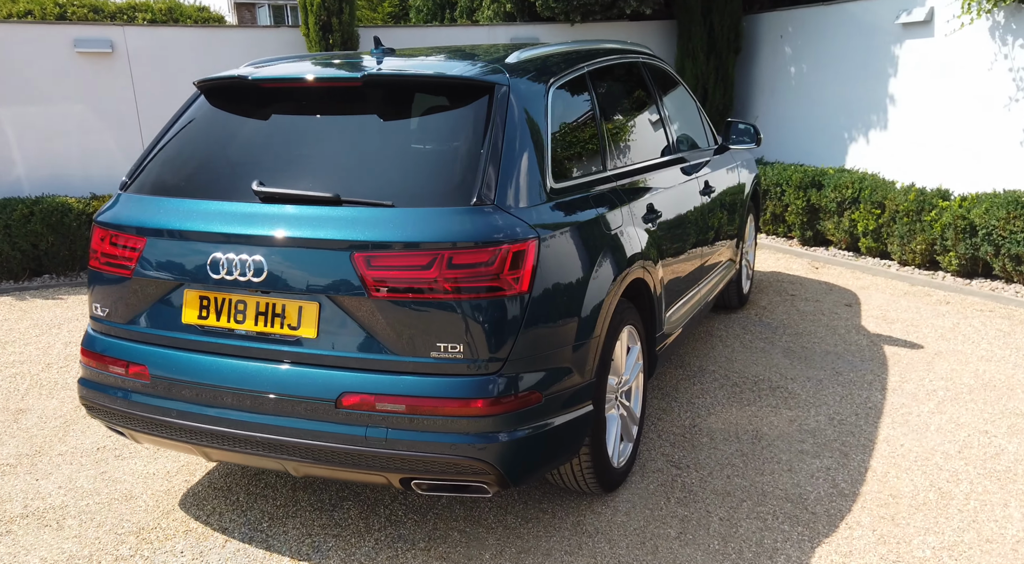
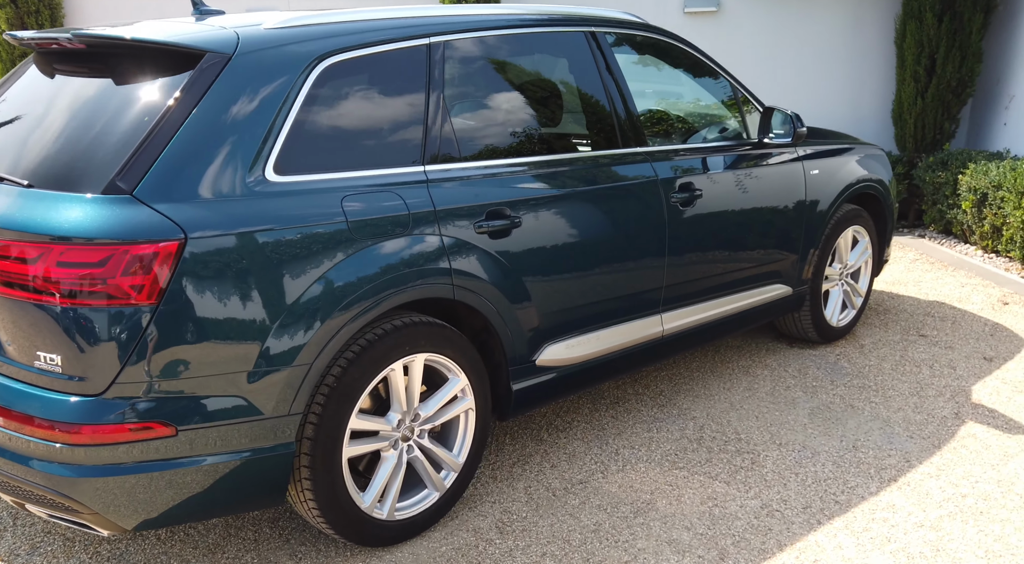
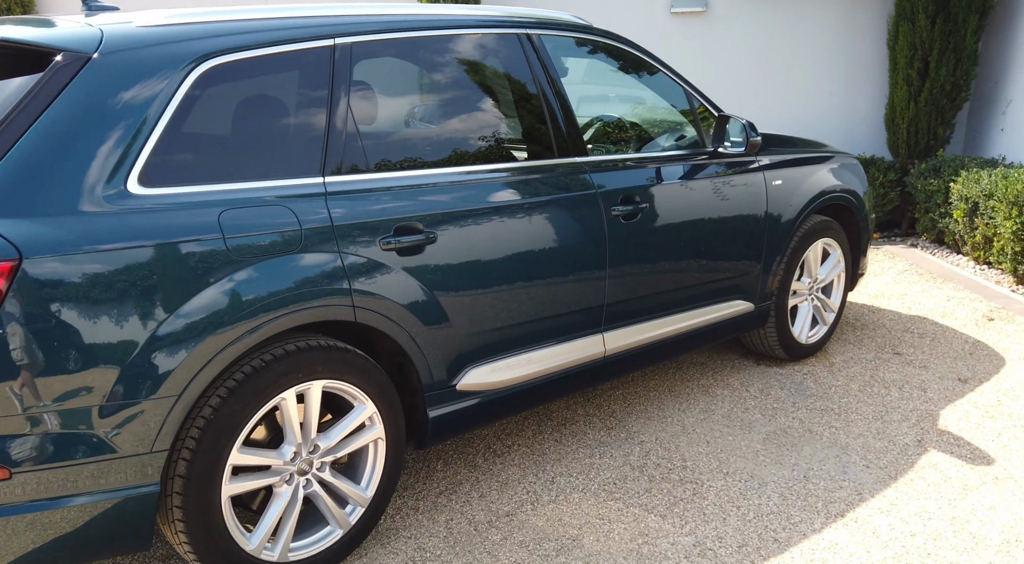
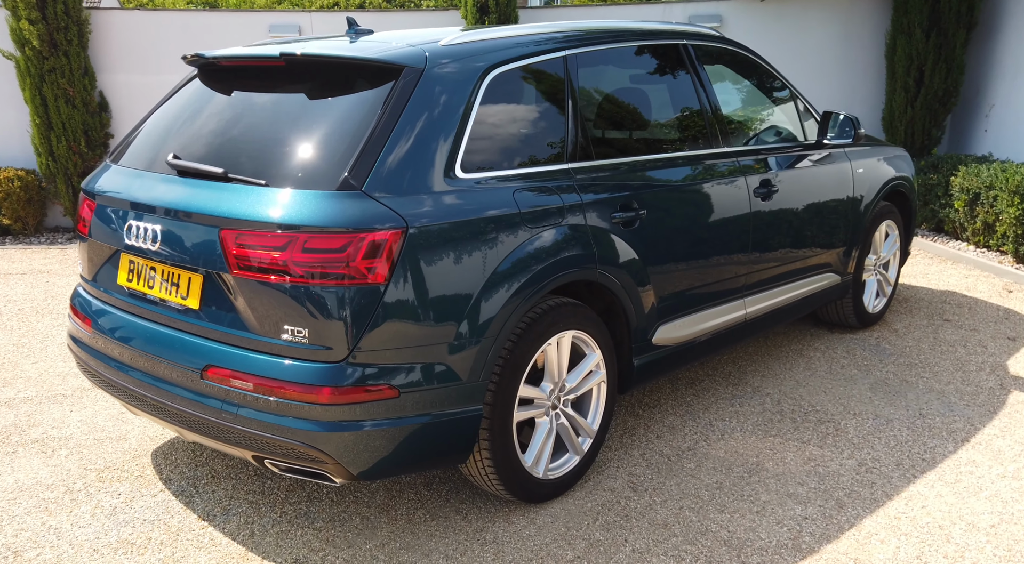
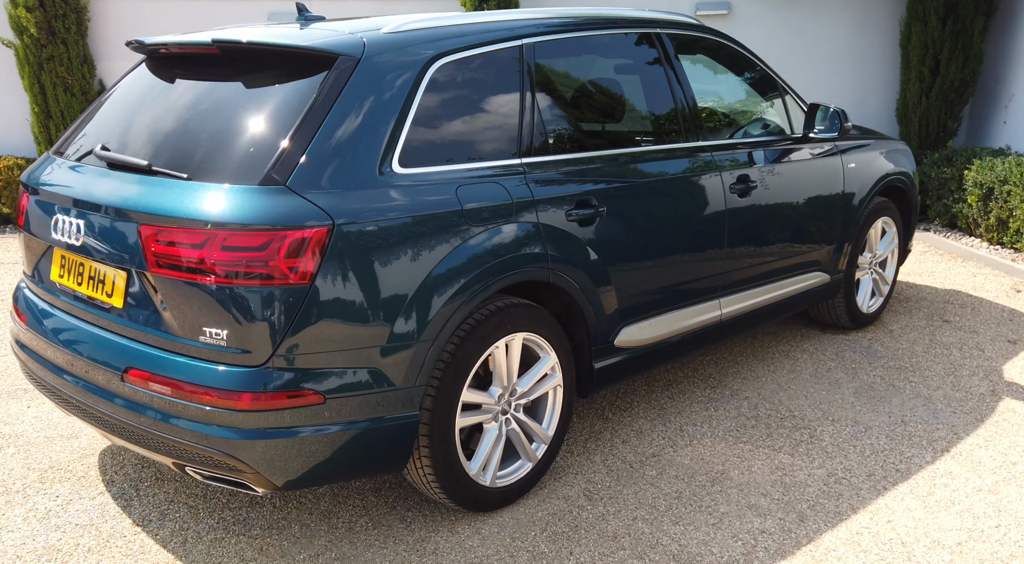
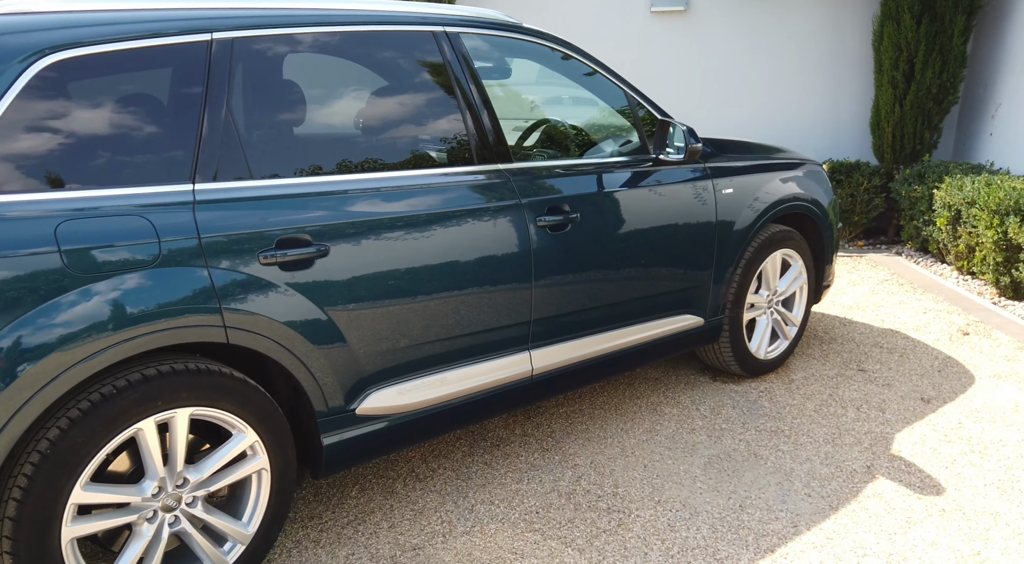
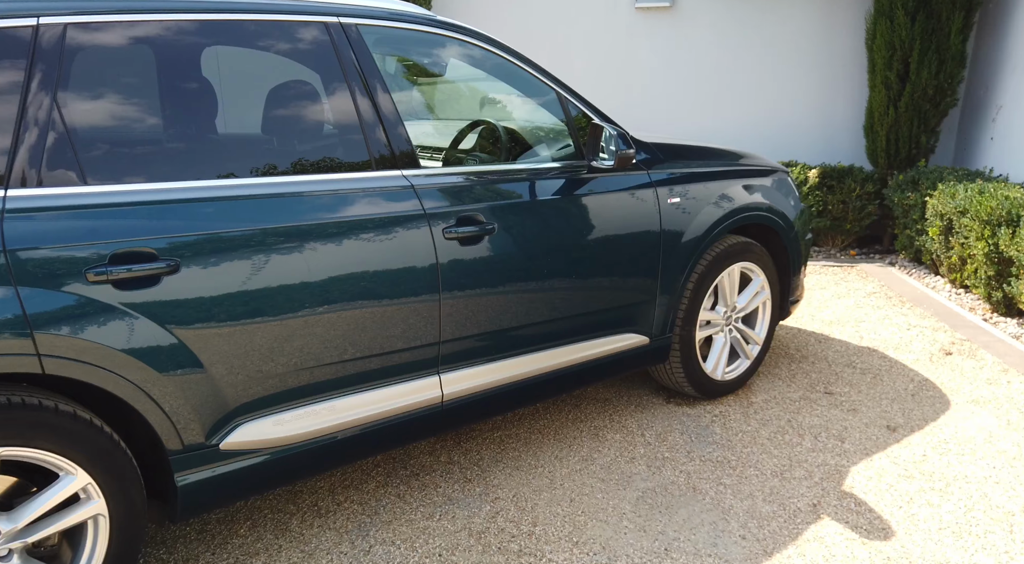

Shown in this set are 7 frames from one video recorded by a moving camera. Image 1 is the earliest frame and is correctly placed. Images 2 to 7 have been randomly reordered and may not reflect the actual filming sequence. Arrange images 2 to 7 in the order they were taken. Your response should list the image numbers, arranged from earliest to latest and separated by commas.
4, 5, 2, 3, 6, 7
